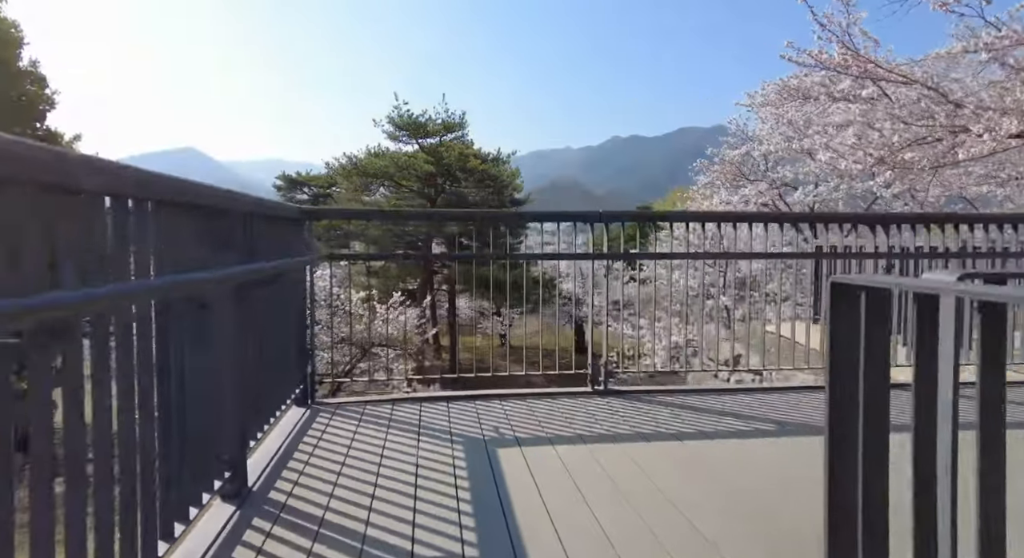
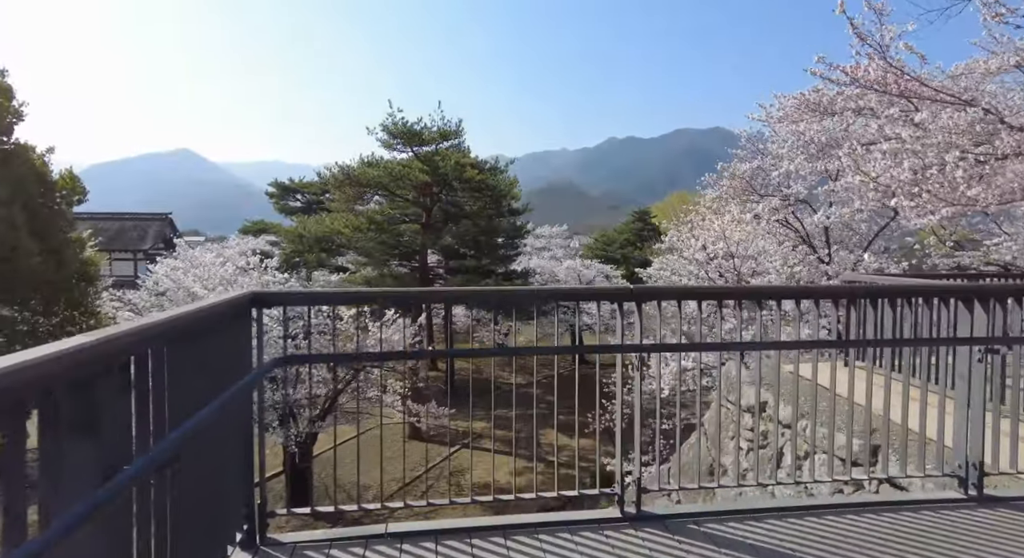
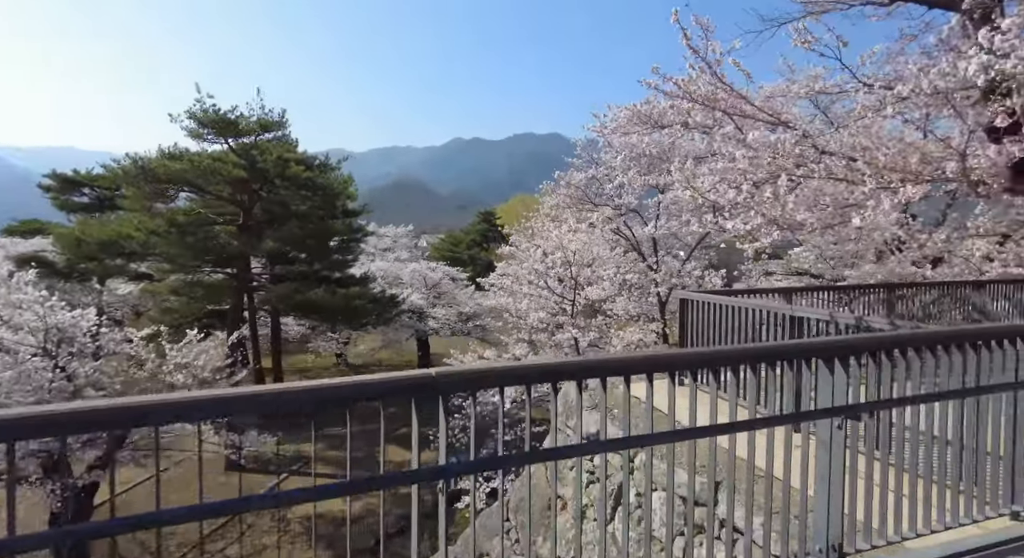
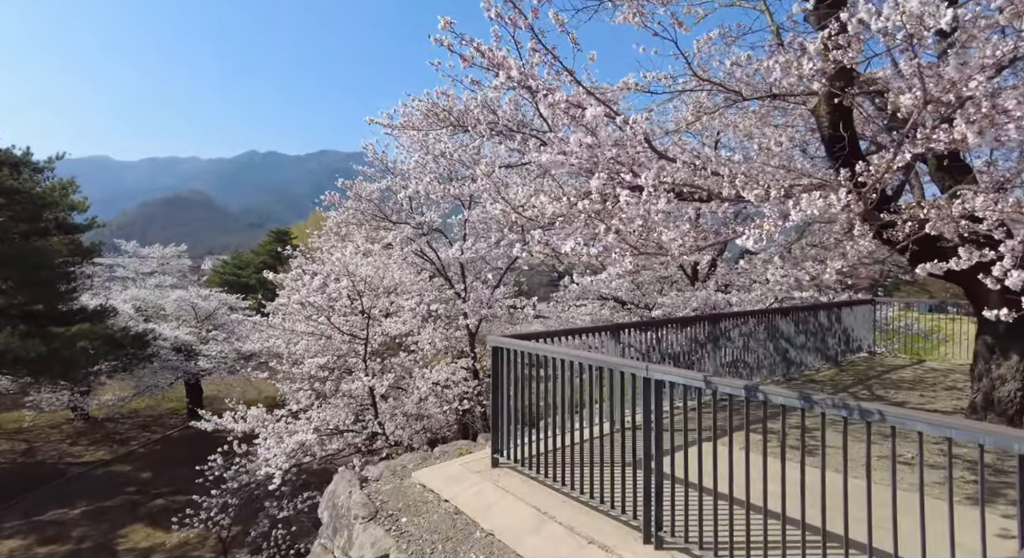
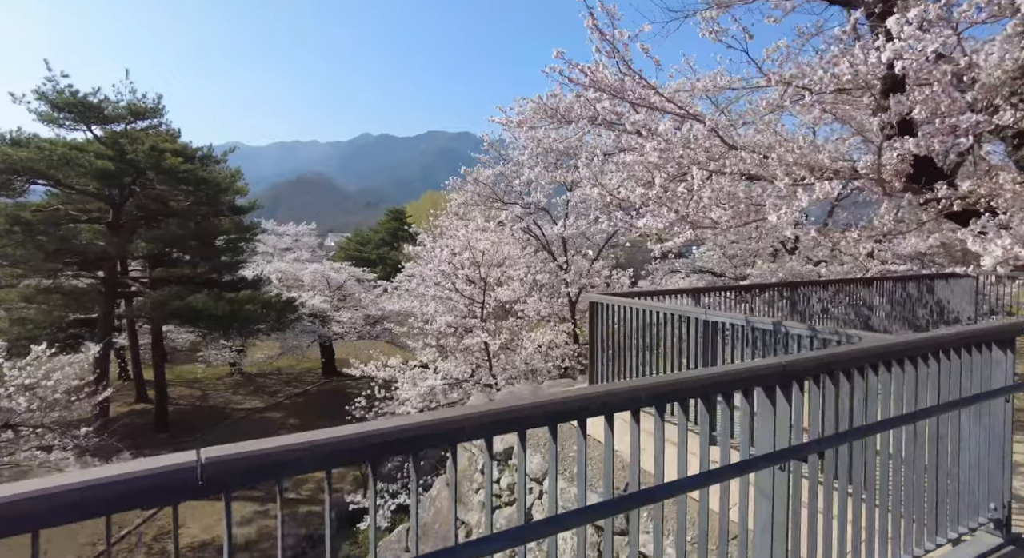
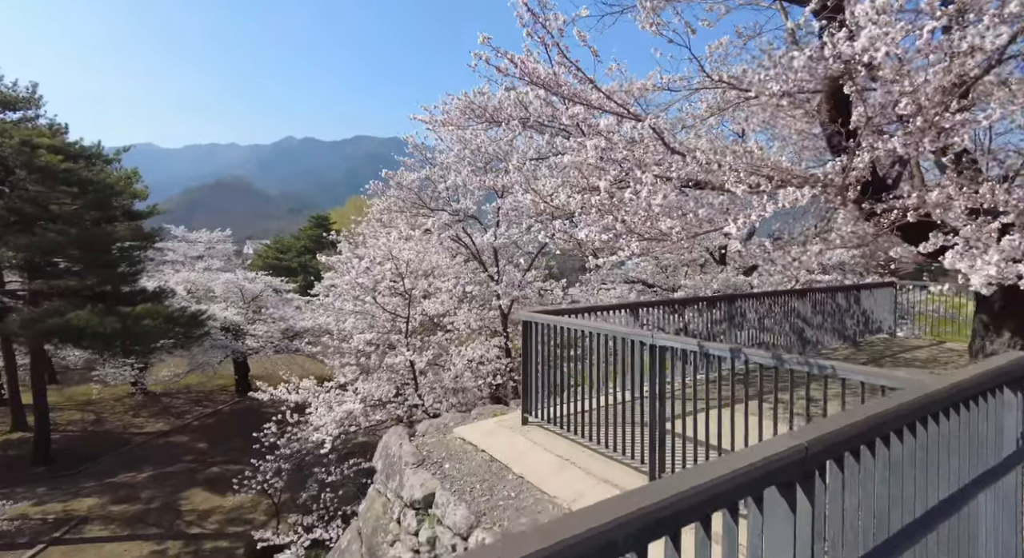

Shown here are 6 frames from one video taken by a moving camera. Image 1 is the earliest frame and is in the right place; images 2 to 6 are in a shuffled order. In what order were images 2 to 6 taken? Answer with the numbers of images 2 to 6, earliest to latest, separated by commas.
2, 3, 5, 6, 4
